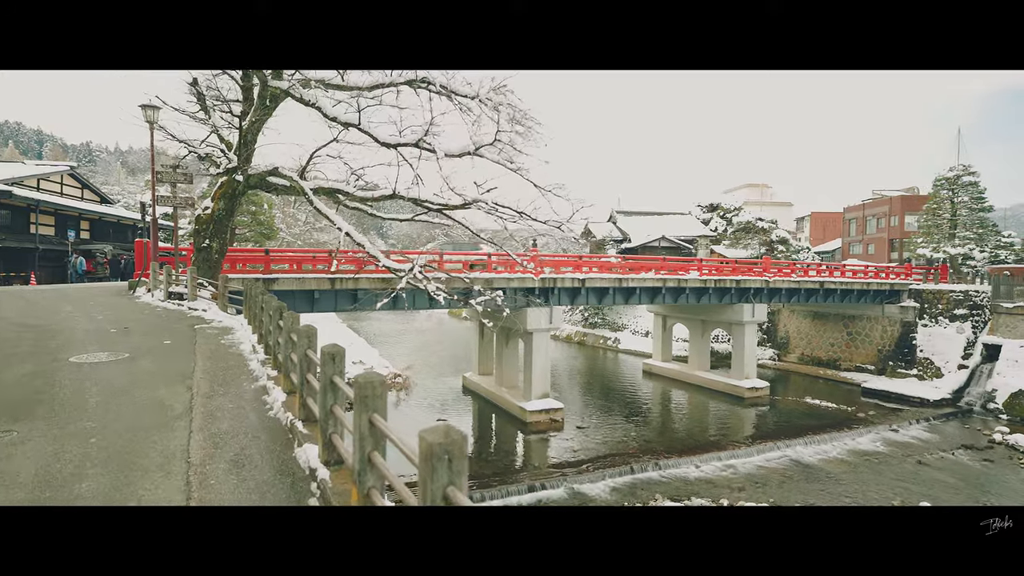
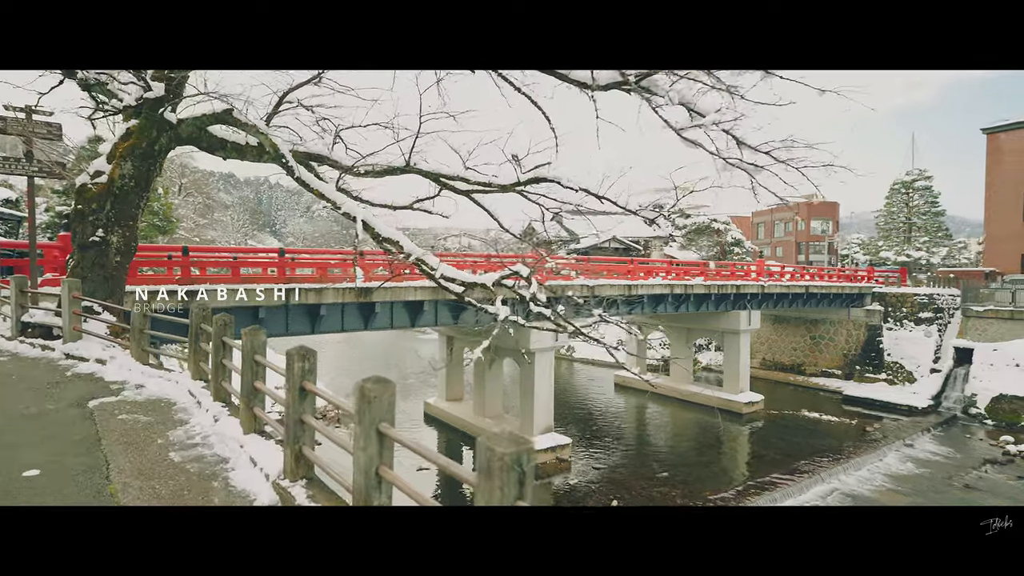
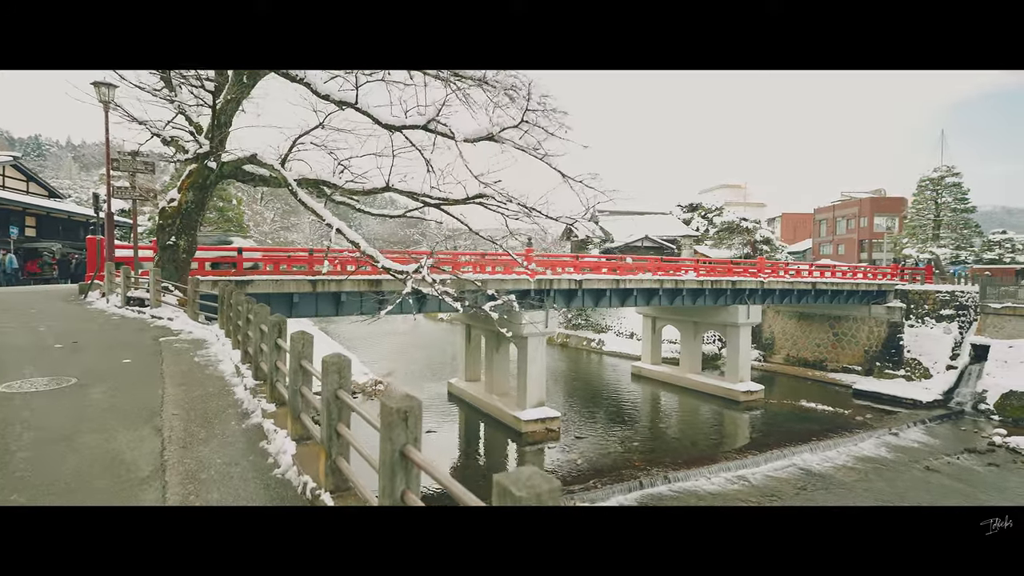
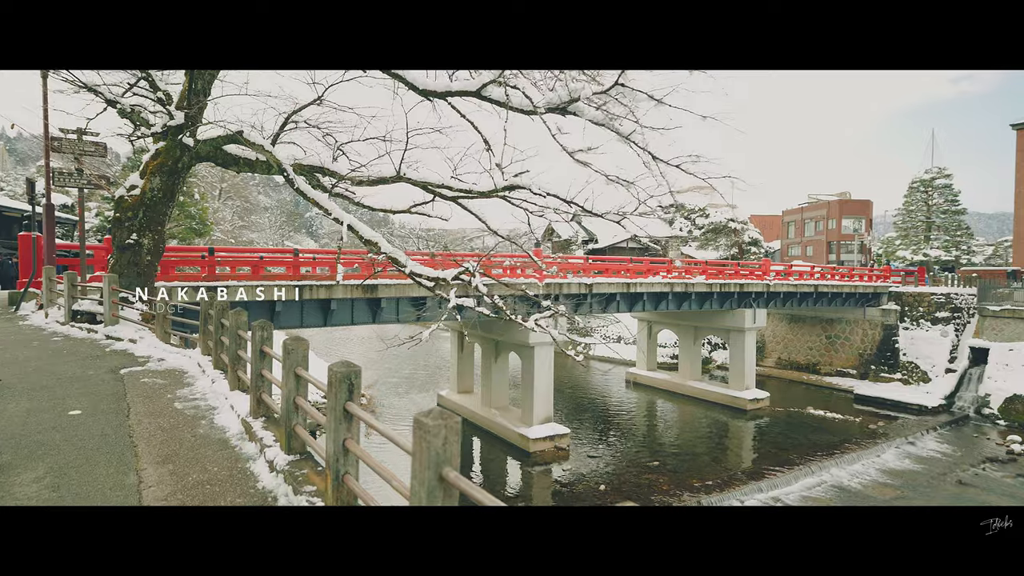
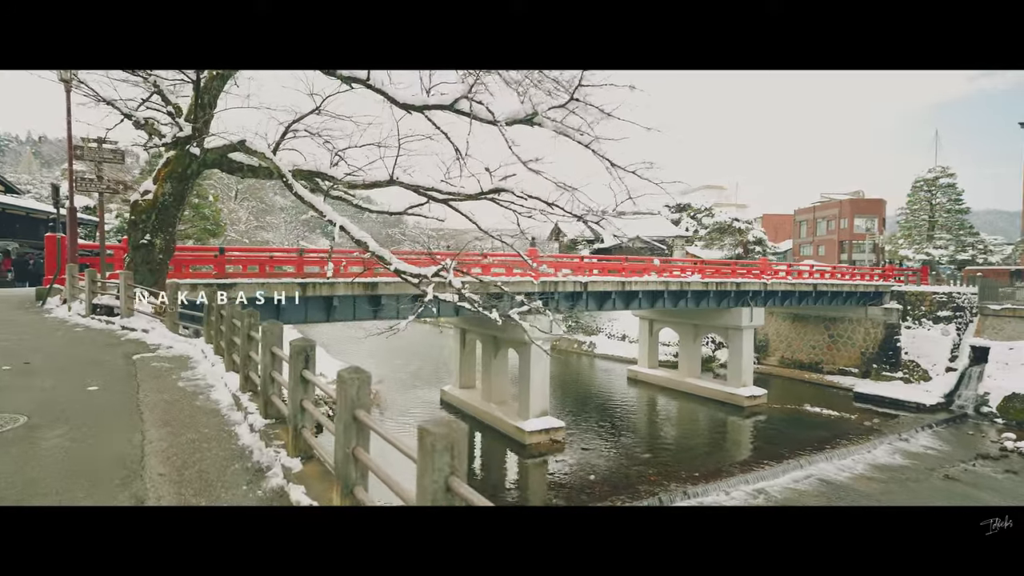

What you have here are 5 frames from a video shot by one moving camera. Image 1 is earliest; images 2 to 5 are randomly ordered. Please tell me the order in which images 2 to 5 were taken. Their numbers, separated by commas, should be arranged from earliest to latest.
3, 5, 4, 2
